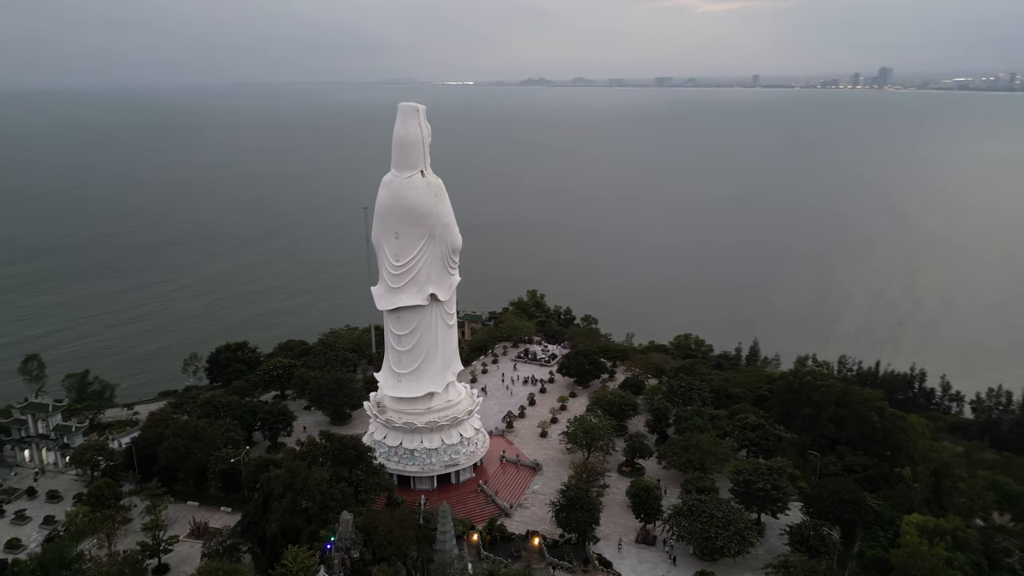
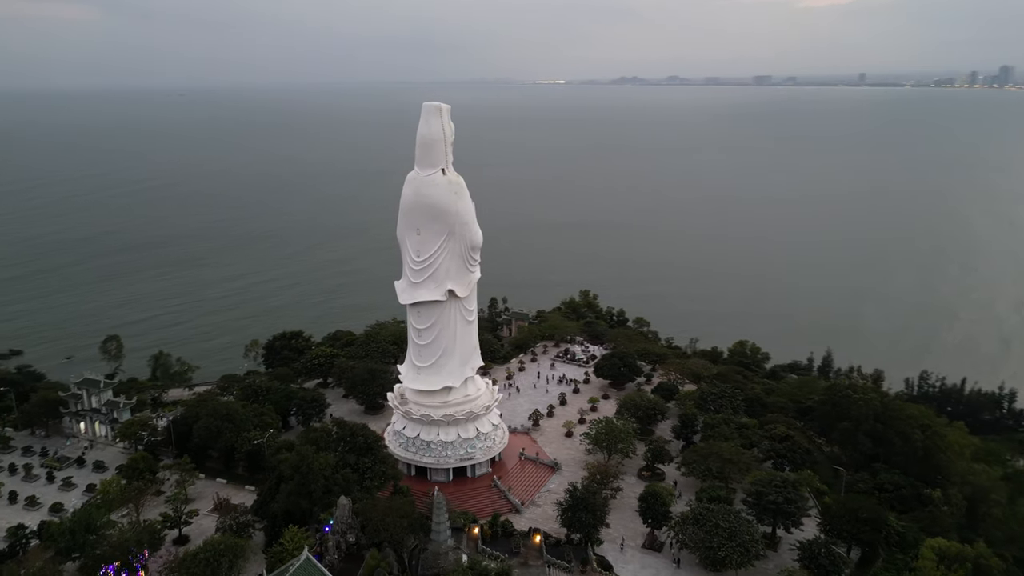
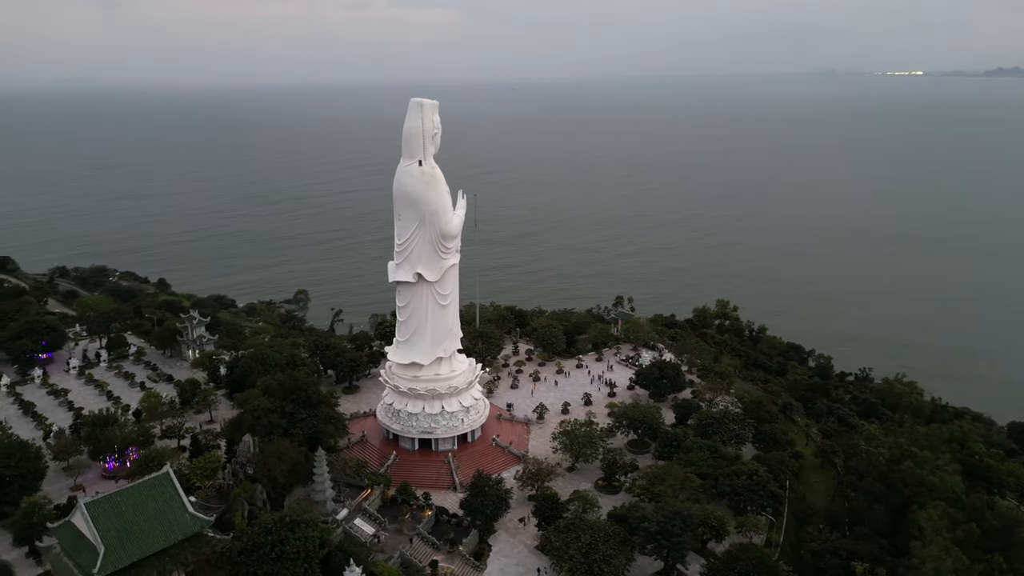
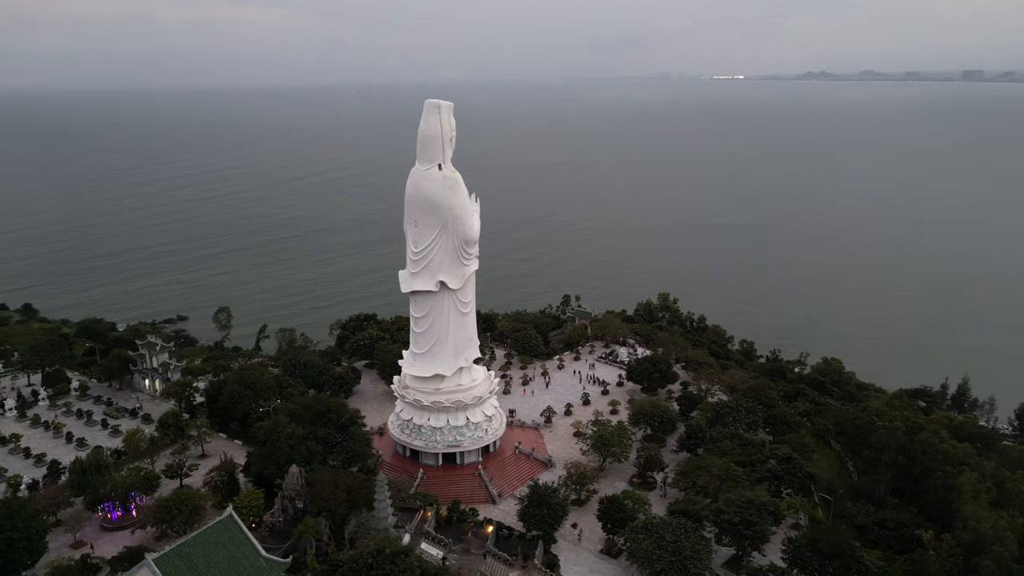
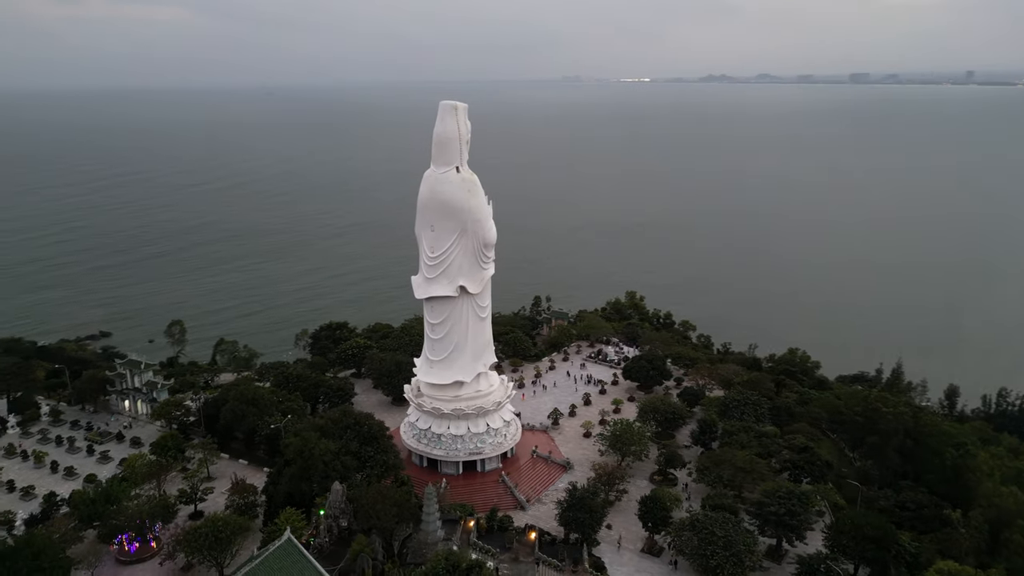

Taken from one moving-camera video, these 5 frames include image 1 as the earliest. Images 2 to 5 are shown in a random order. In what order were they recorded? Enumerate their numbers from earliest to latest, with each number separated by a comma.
2, 5, 4, 3
